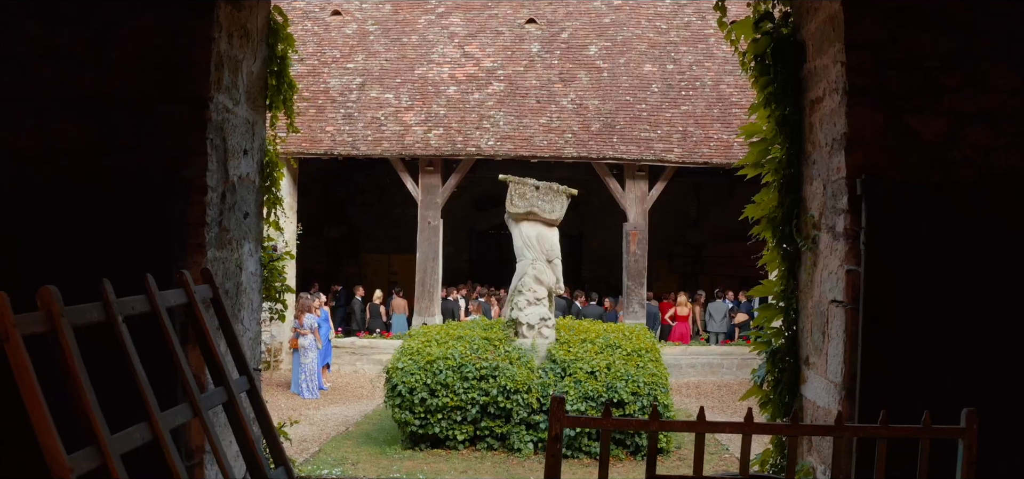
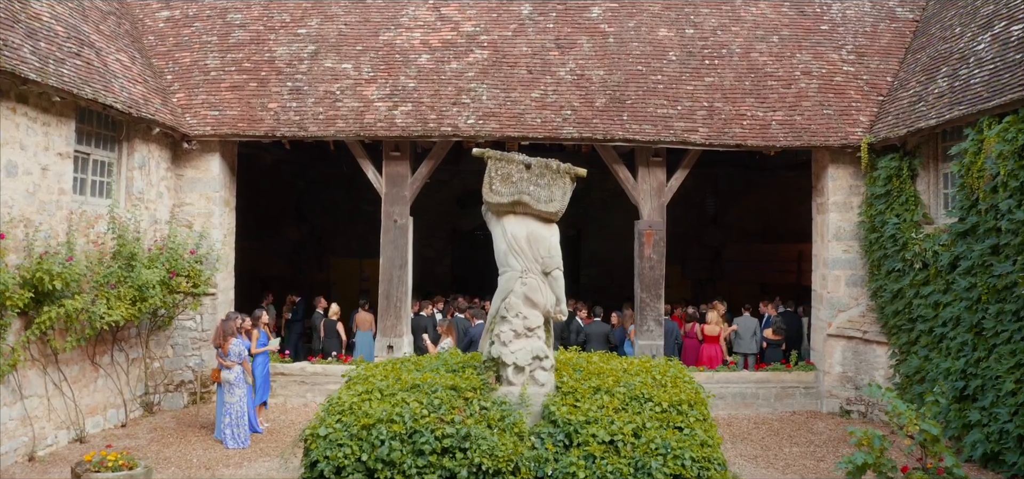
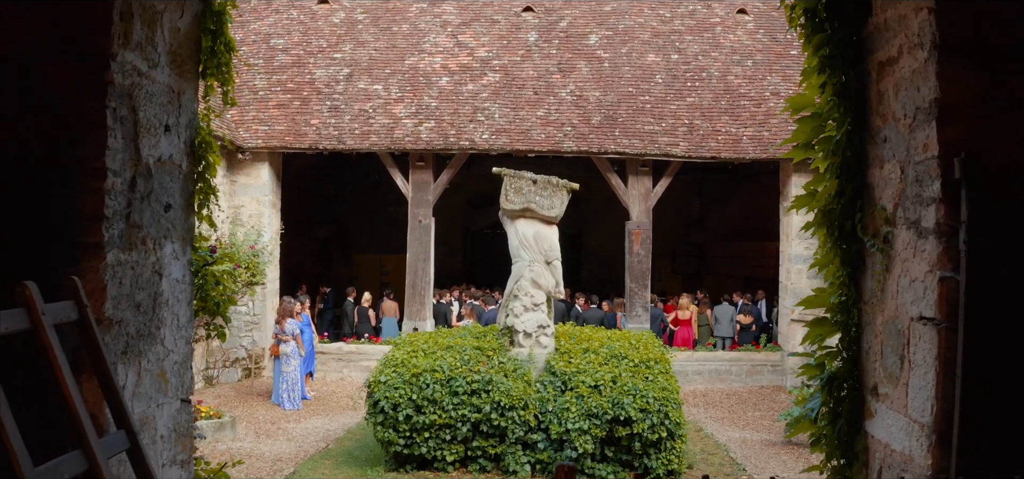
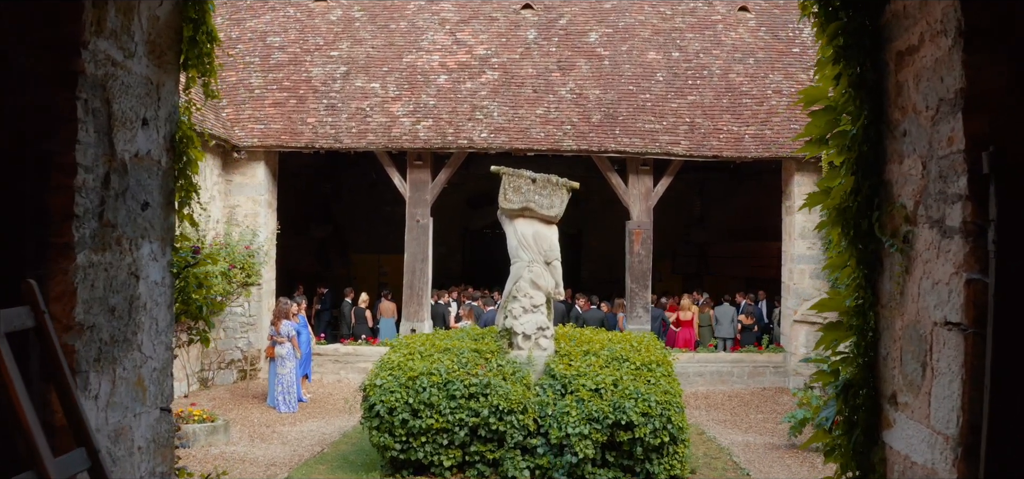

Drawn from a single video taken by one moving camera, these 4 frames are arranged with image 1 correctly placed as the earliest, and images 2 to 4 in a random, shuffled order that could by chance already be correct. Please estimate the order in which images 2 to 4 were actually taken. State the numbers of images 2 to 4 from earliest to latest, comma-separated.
3, 4, 2
